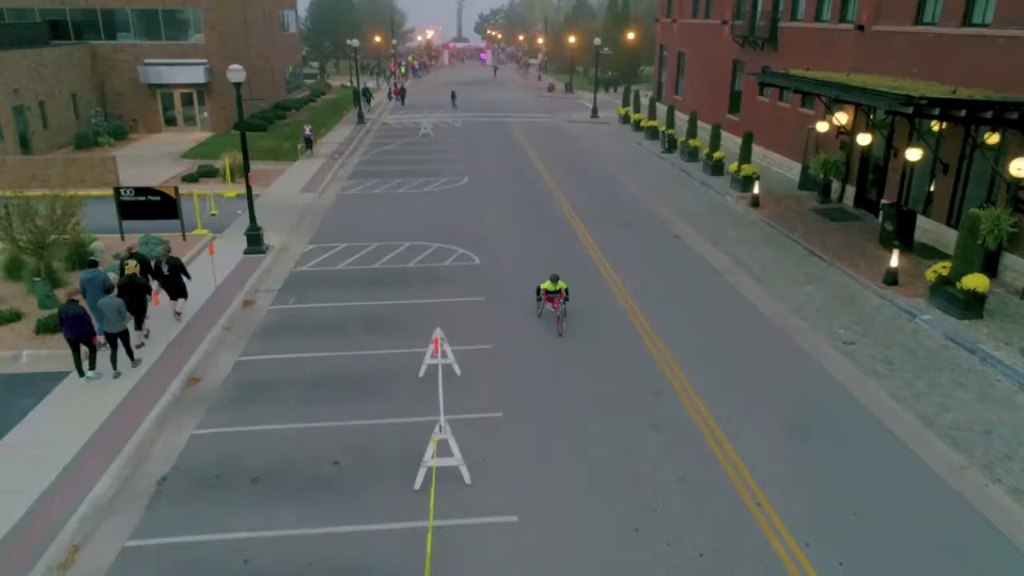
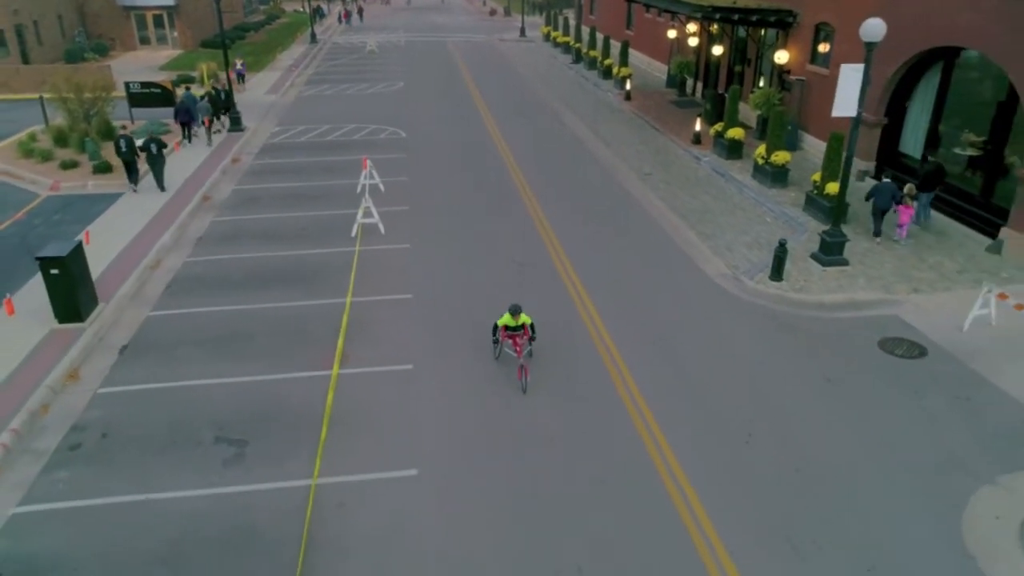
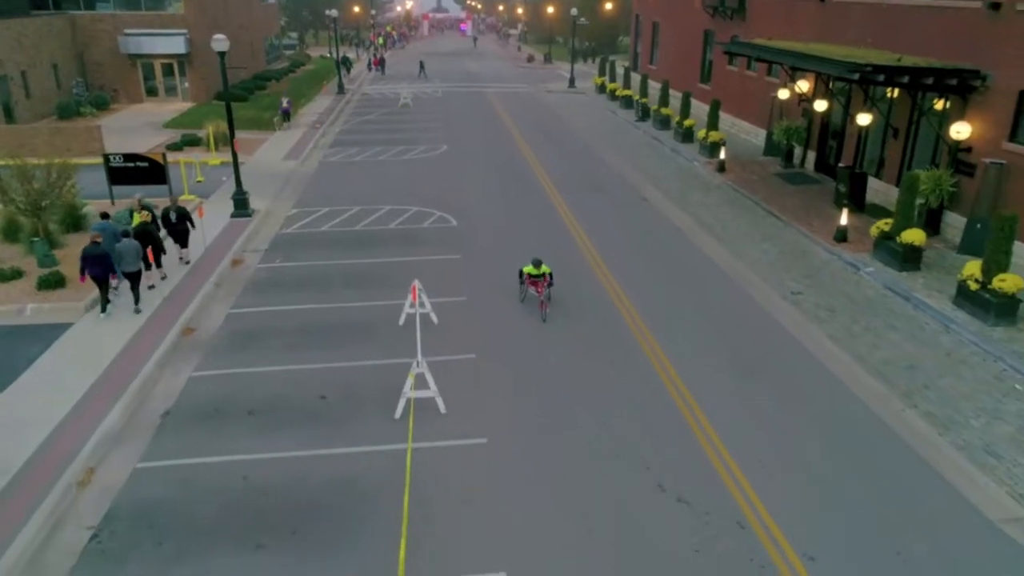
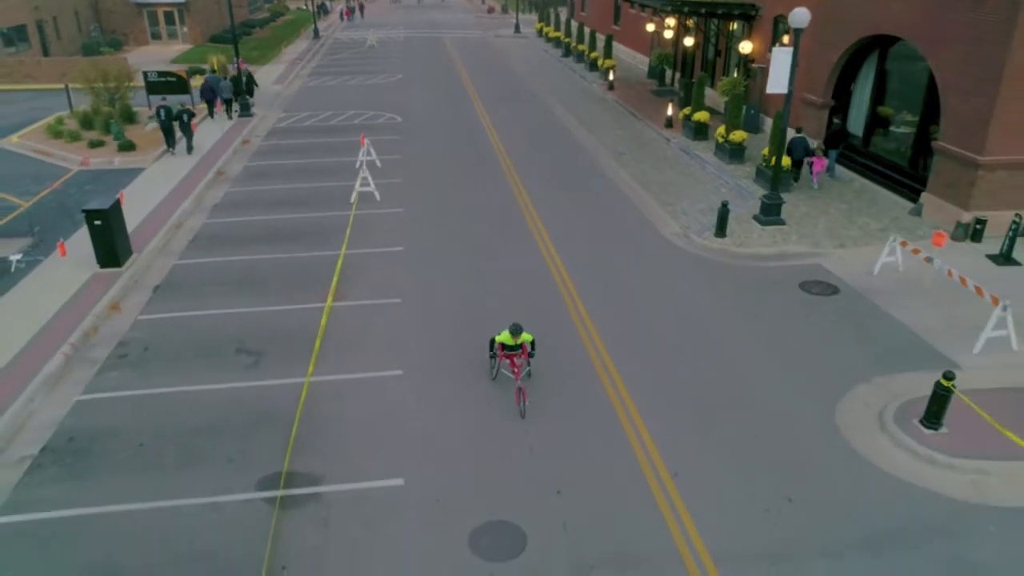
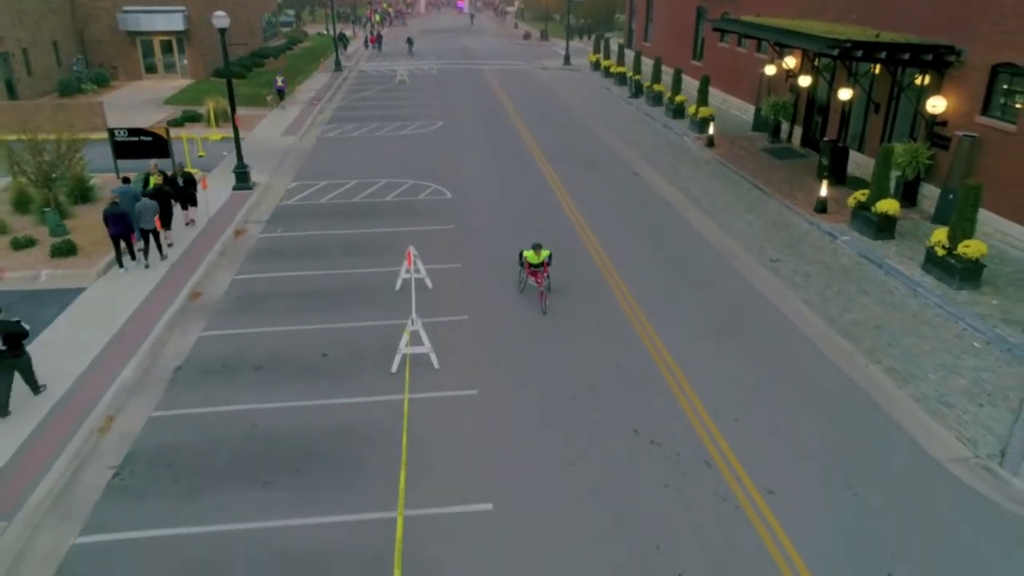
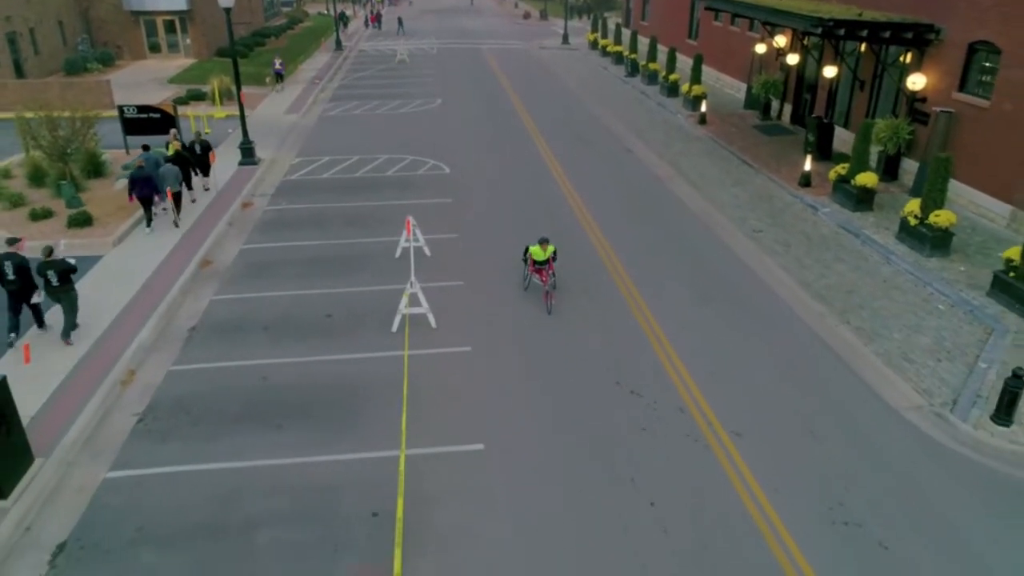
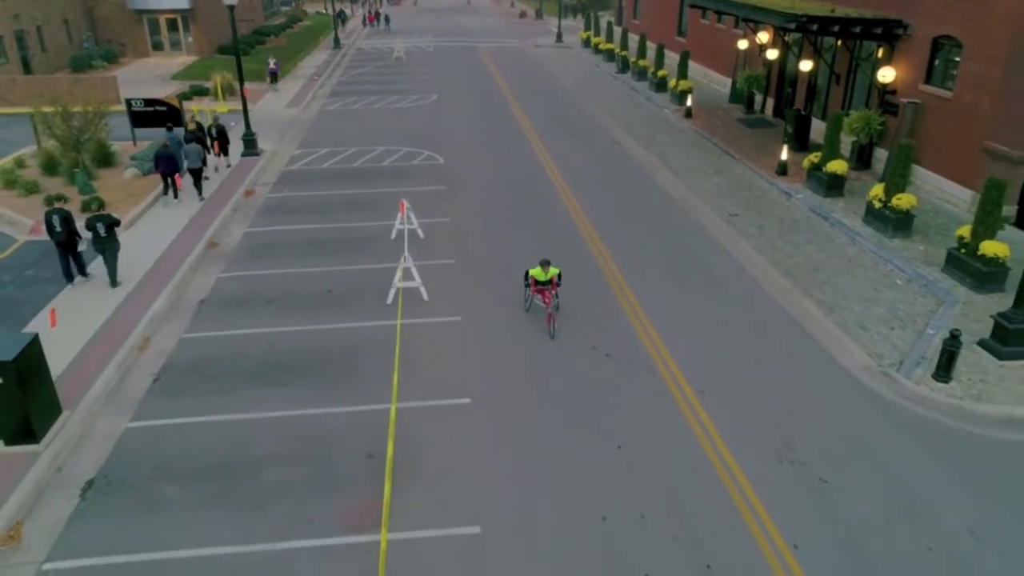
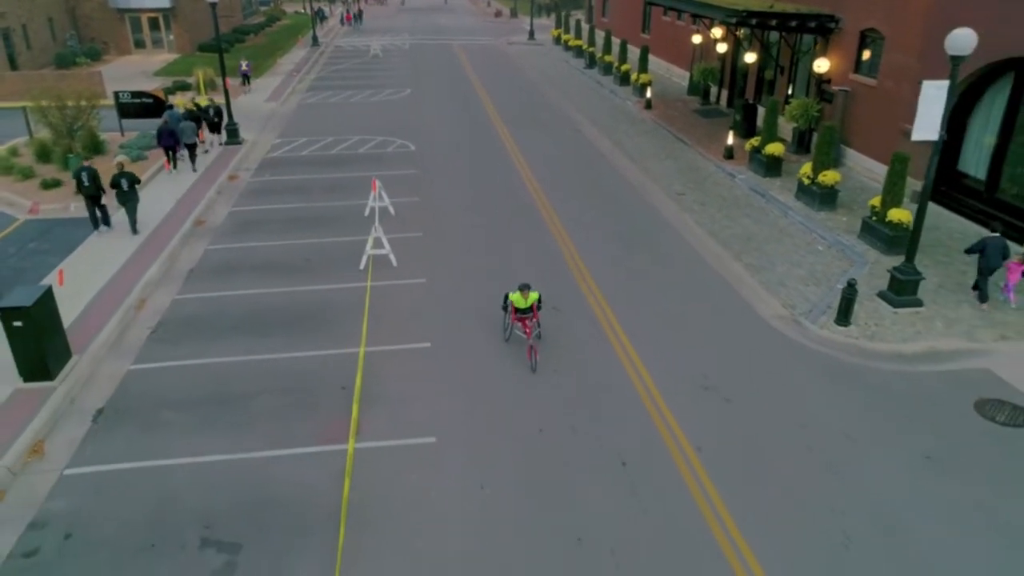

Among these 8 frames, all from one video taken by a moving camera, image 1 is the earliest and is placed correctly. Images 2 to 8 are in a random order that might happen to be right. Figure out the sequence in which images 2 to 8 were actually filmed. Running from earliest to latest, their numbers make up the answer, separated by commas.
3, 5, 6, 7, 8, 2, 4
